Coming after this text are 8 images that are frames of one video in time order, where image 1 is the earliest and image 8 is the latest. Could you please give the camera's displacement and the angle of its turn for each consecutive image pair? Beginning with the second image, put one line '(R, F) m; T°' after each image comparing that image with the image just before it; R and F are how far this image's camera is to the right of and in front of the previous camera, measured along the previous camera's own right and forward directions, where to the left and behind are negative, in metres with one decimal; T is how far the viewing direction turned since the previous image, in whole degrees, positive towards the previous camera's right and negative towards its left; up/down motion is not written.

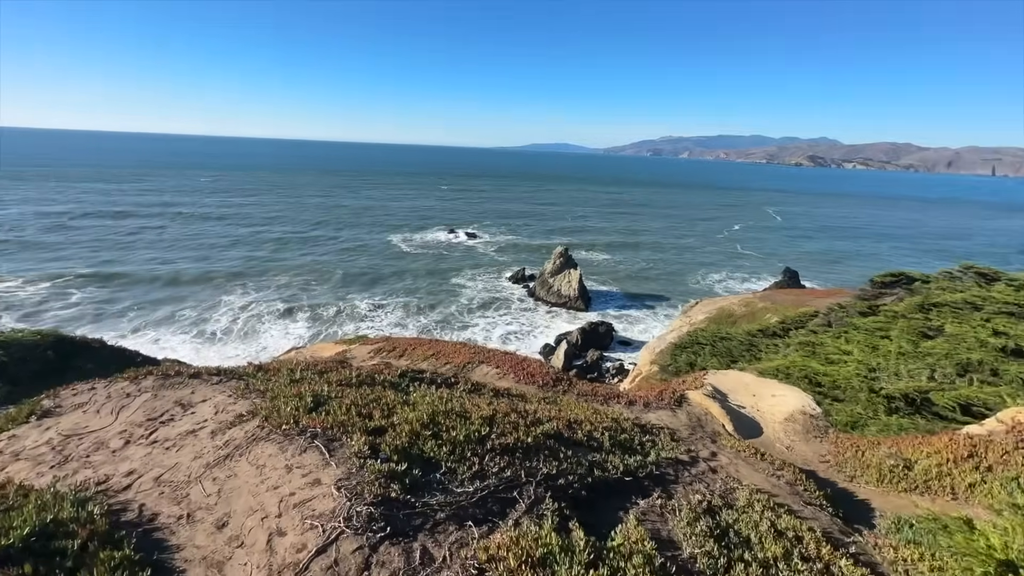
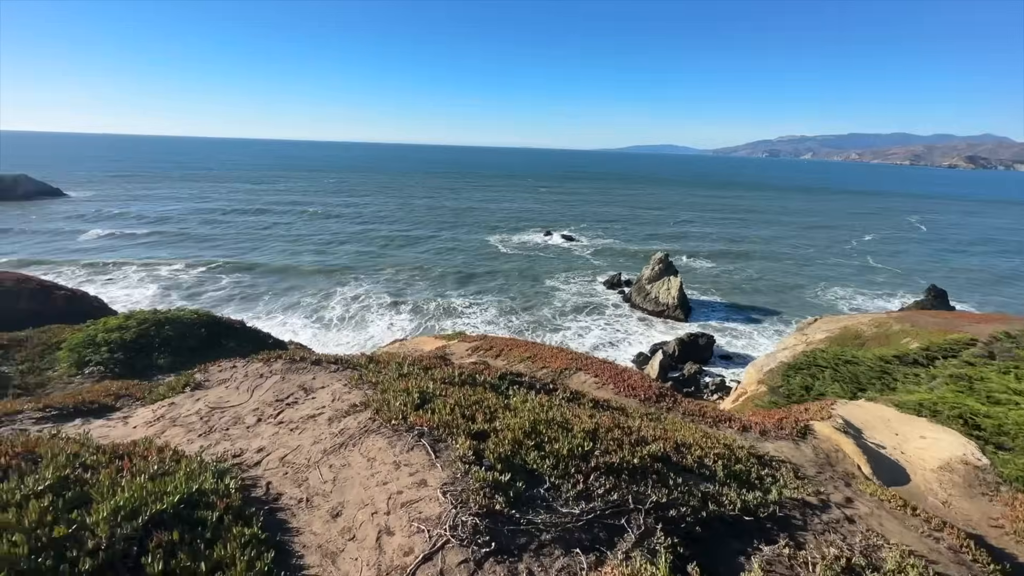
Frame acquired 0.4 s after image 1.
(-0.3, +0.3) m; -11°
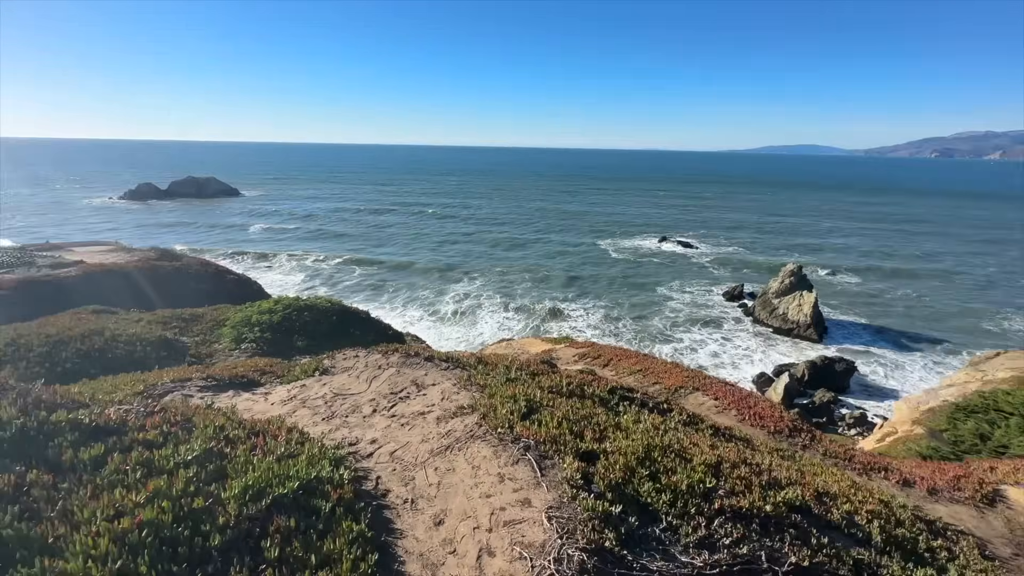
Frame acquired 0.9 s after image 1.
(-0.2, +0.4) m; -13°
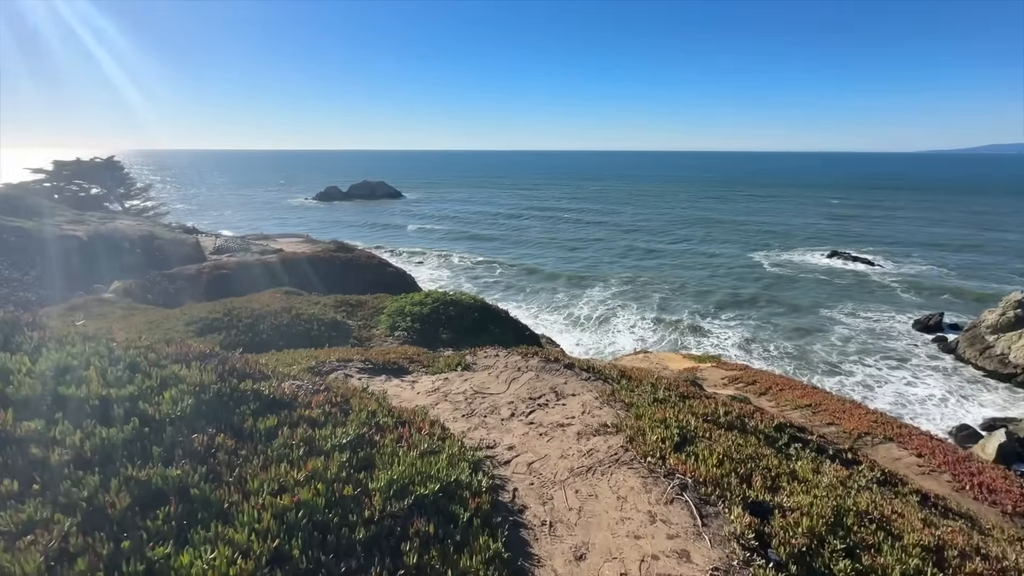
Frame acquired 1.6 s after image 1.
(-0.3, +0.5) m; -16°
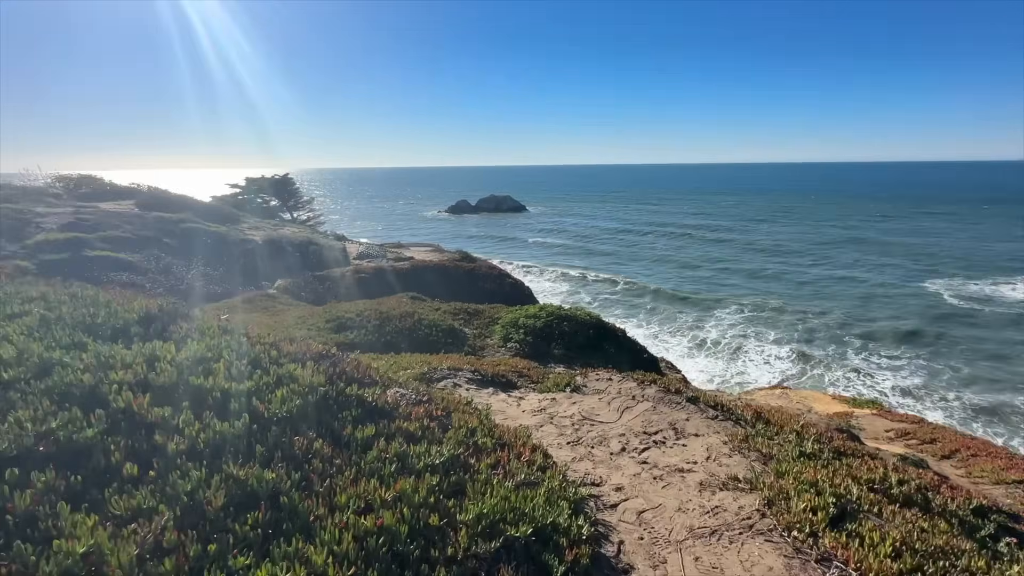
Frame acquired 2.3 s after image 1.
(0.0, +0.6) m; -14°
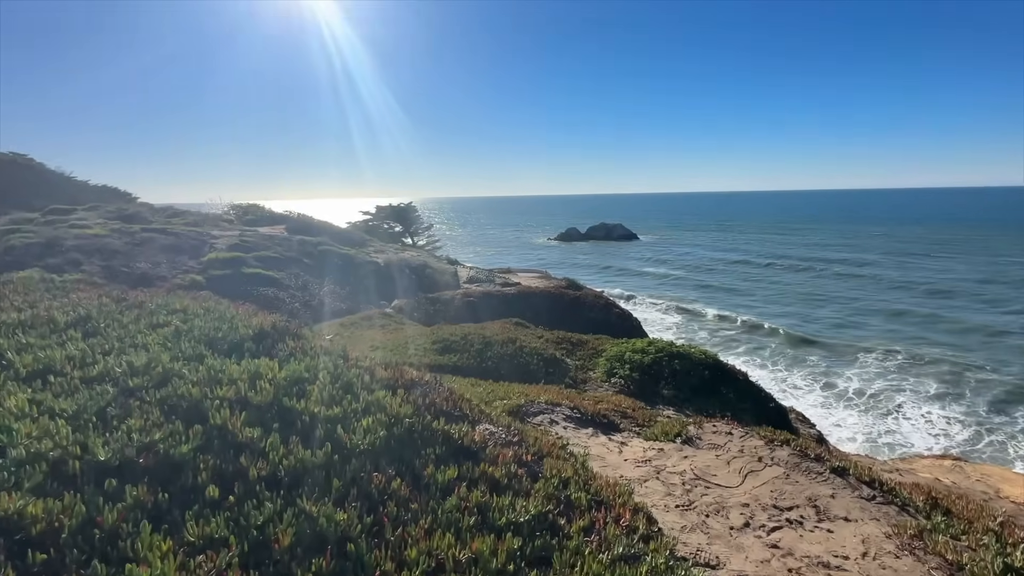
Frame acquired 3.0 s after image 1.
(0.0, +0.5) m; -13°
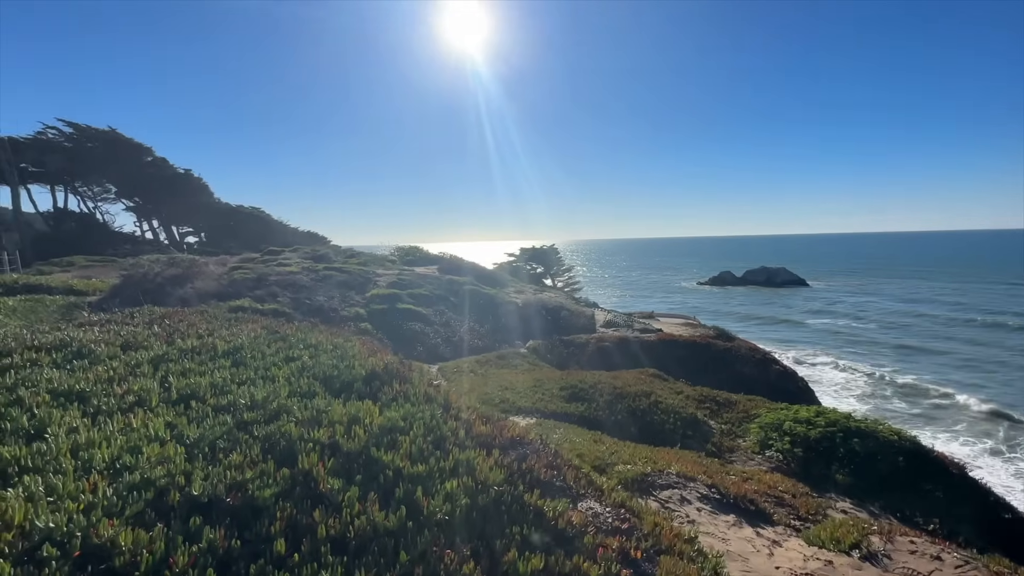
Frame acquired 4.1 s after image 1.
(+0.3, +0.6) m; -17°
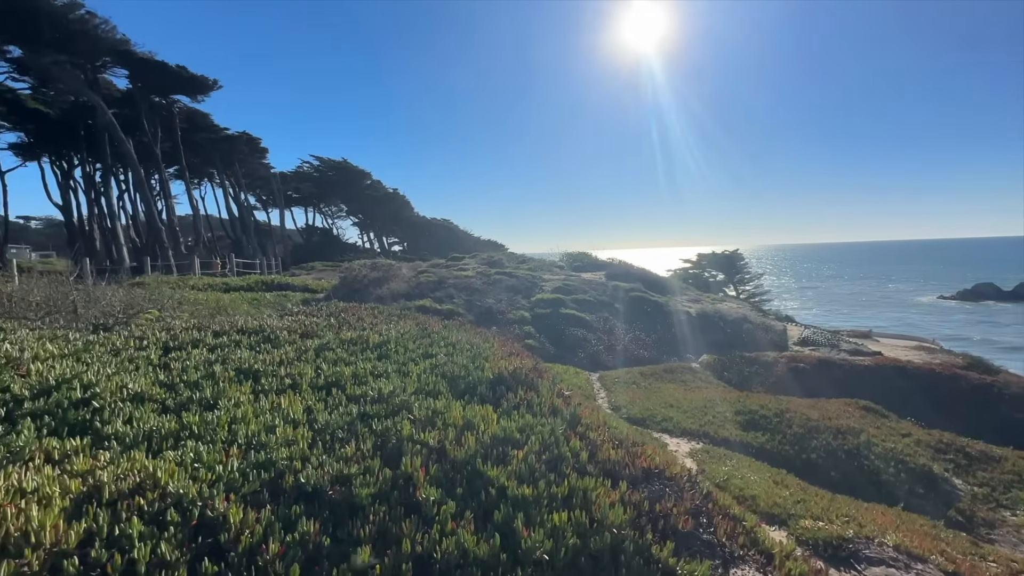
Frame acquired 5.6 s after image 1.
(+0.3, +0.7) m; -21°
